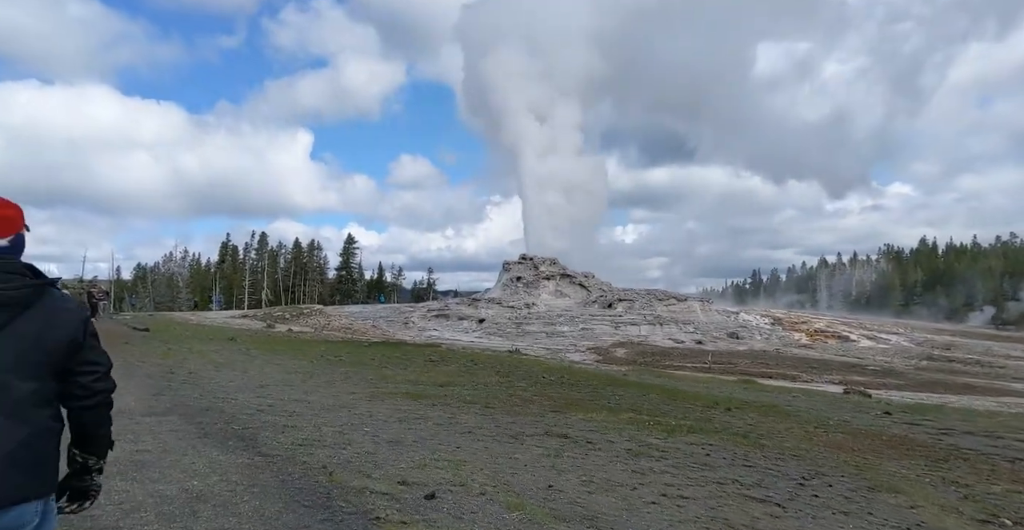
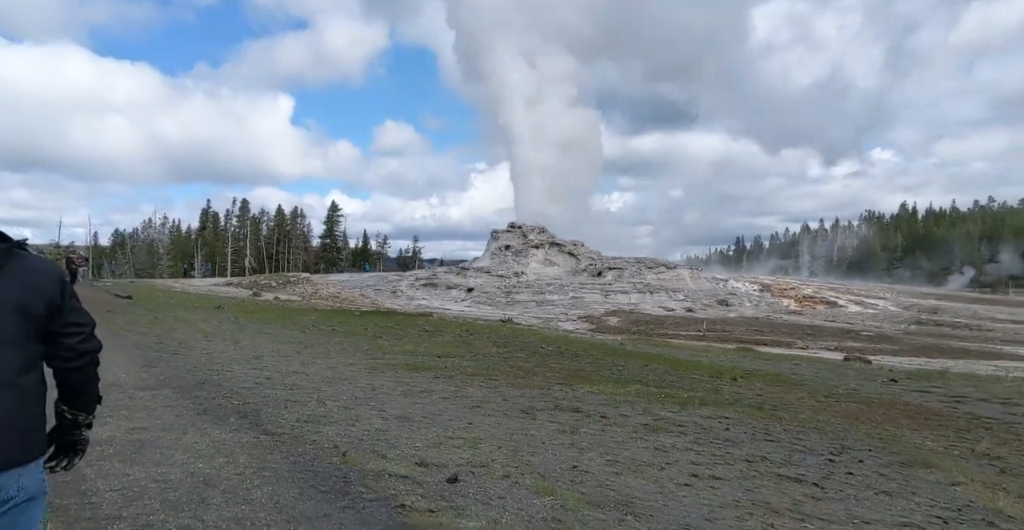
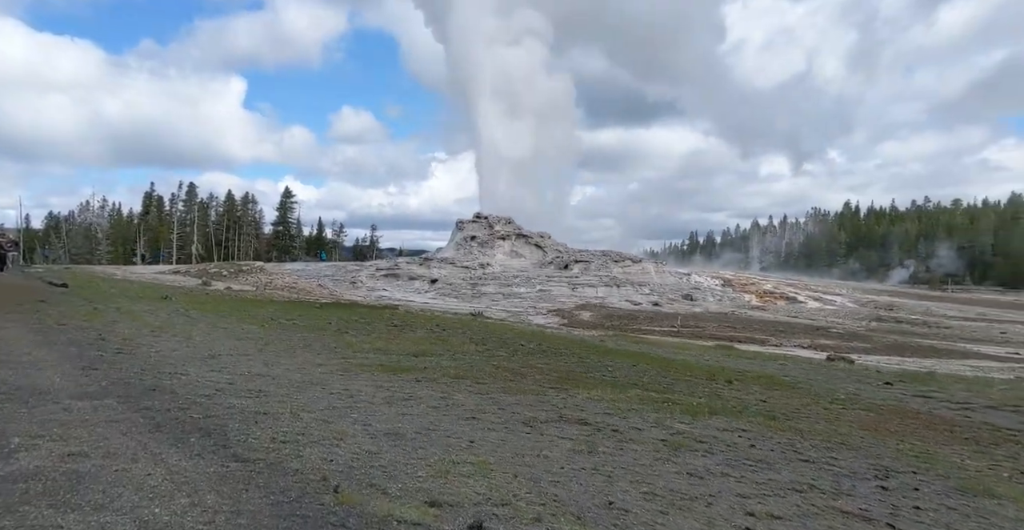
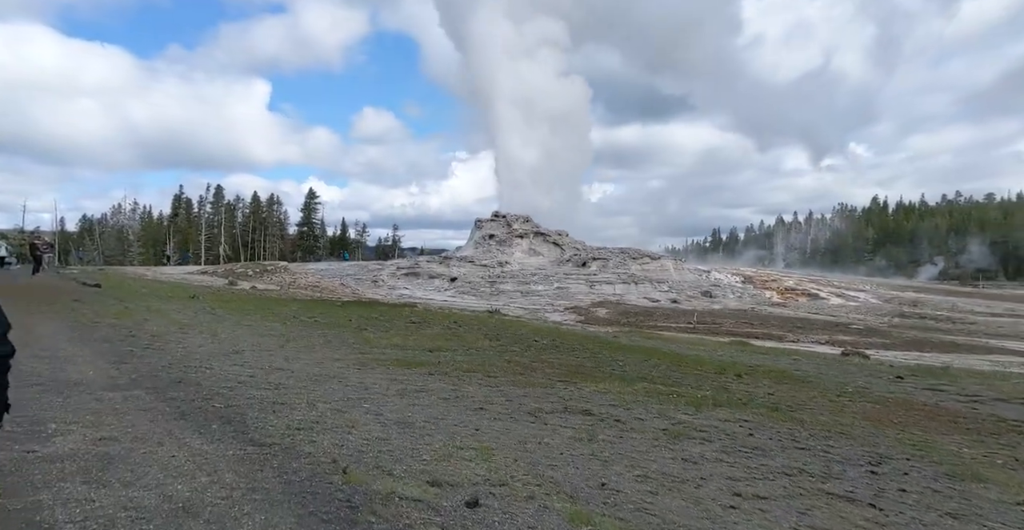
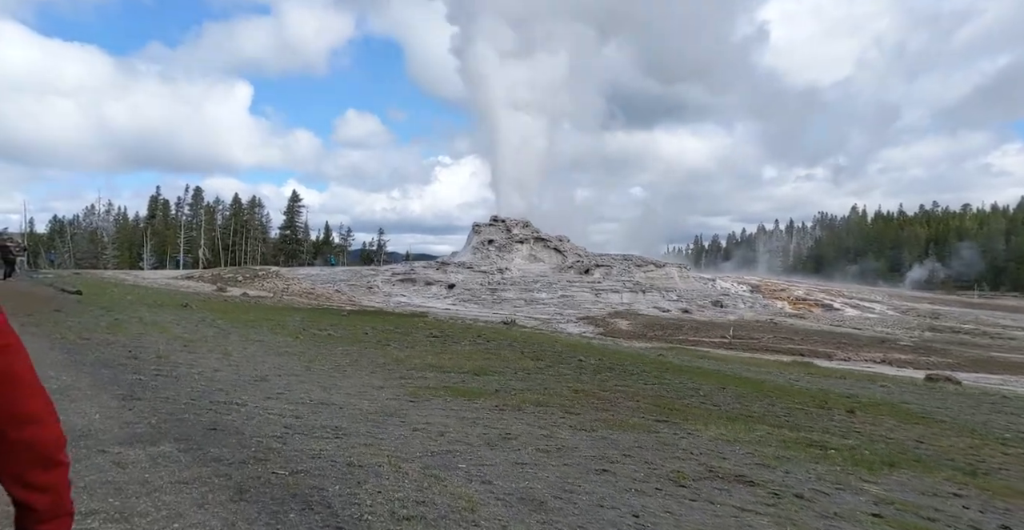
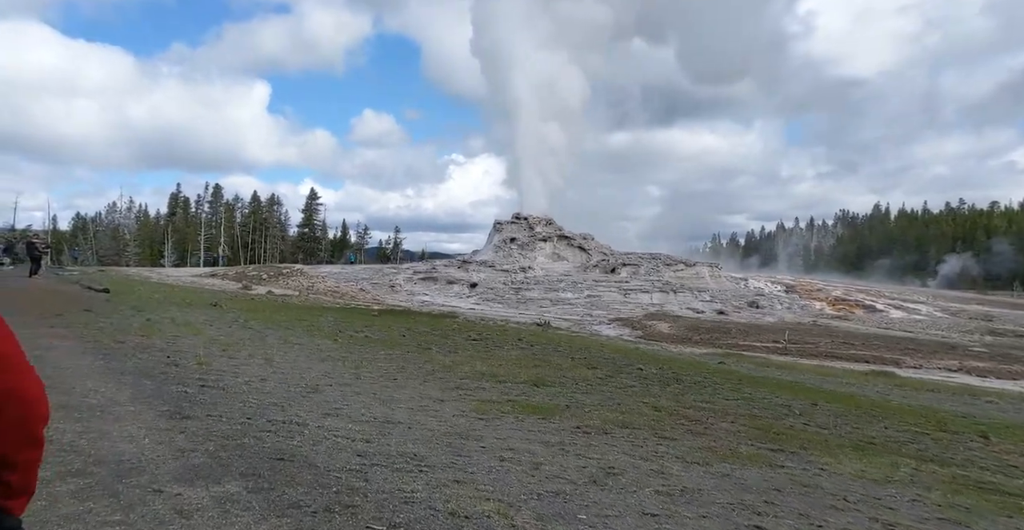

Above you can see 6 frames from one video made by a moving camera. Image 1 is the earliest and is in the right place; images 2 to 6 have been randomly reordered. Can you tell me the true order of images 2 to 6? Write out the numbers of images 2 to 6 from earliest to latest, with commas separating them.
2, 4, 3, 5, 6
